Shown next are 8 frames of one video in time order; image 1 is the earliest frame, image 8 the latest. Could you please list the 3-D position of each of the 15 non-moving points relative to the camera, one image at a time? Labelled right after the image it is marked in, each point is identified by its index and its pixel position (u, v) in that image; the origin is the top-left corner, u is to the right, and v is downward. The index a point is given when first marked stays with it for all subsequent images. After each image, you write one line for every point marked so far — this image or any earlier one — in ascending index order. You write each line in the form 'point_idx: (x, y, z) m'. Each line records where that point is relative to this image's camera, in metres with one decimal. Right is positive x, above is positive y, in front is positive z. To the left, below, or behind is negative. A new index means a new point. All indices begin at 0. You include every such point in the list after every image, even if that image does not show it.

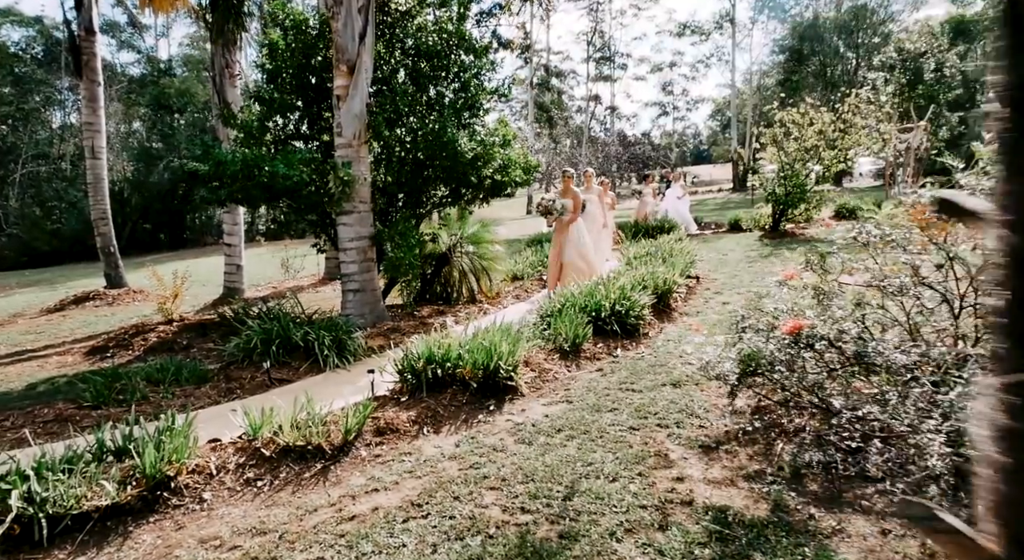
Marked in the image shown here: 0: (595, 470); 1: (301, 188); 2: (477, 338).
0: (+0.4, -1.0, +3.4) m
1: (-2.4, +1.1, +7.2) m
2: (-0.3, -0.5, +5.0) m
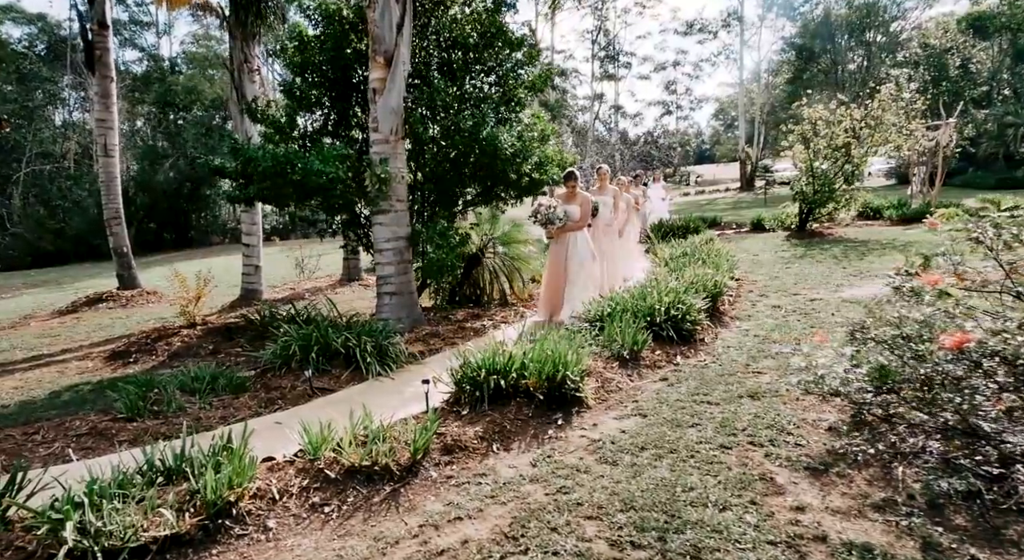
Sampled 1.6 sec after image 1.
0: (+0.9, -1.0, +3.0) m
1: (-1.9, +1.1, +6.9) m
2: (+0.2, -0.5, +4.7) m
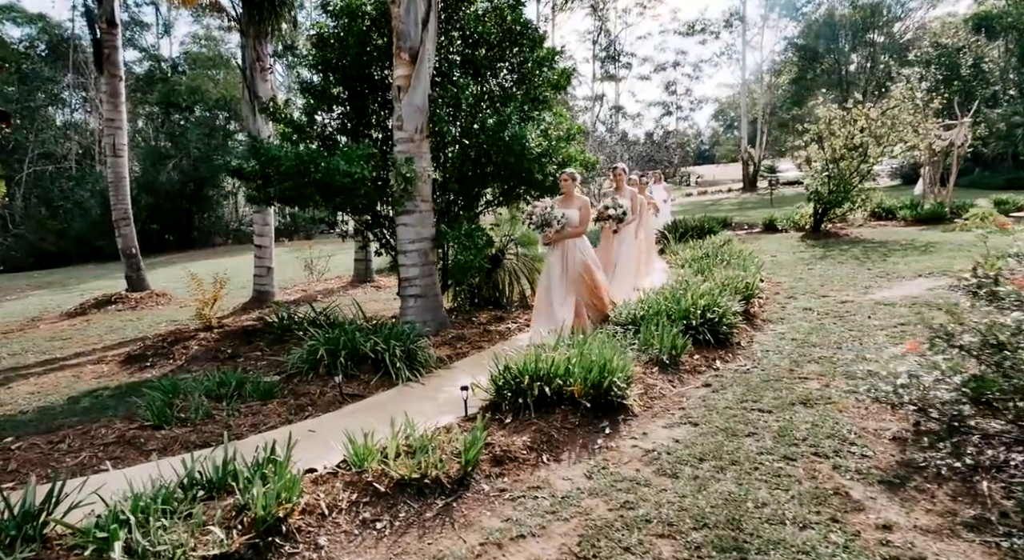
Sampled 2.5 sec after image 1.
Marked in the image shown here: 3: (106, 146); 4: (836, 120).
0: (+1.2, -1.1, +2.9) m
1: (-1.7, +1.0, +6.8) m
2: (+0.5, -0.5, +4.6) m
3: (-8.4, +2.8, +13.0) m
4: (+7.5, +3.7, +14.5) m
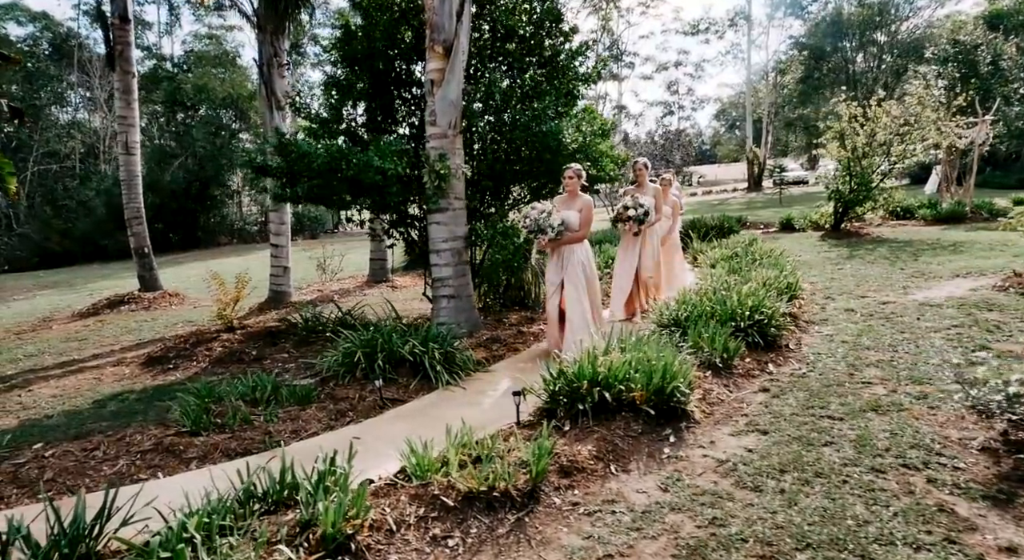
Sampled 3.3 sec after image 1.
0: (+1.6, -1.1, +2.7) m
1: (-1.3, +1.0, +6.6) m
2: (+0.8, -0.5, +4.4) m
3: (-8.0, +2.8, +12.8) m
4: (+7.8, +3.7, +14.3) m
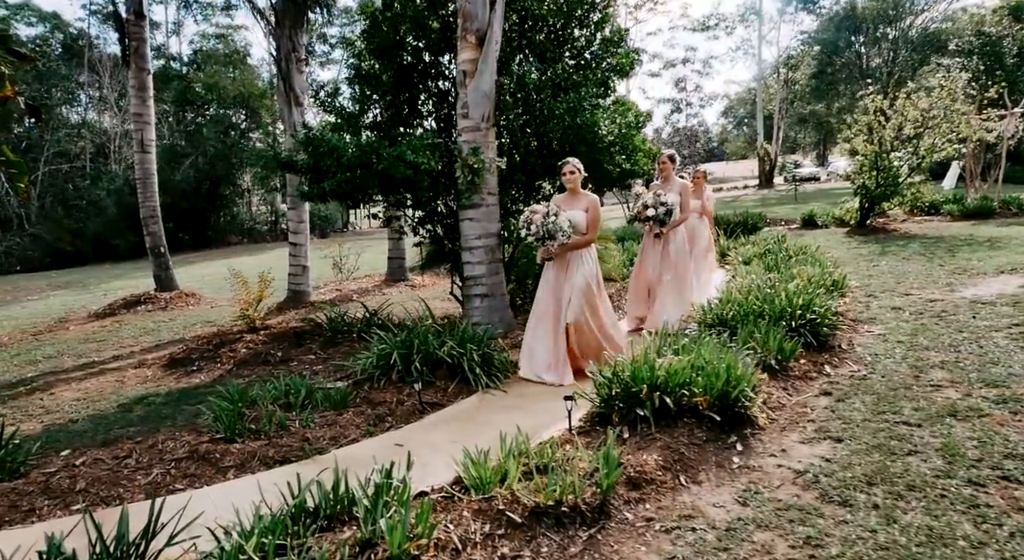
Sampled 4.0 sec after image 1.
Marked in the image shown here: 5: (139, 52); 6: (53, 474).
0: (+1.9, -1.1, +2.5) m
1: (-0.9, +1.0, +6.3) m
2: (+1.2, -0.5, +4.1) m
3: (-7.6, +2.8, +12.6) m
4: (+8.3, +3.8, +14.0) m
5: (-7.2, +4.4, +12.2) m
6: (-2.8, -1.2, +3.9) m
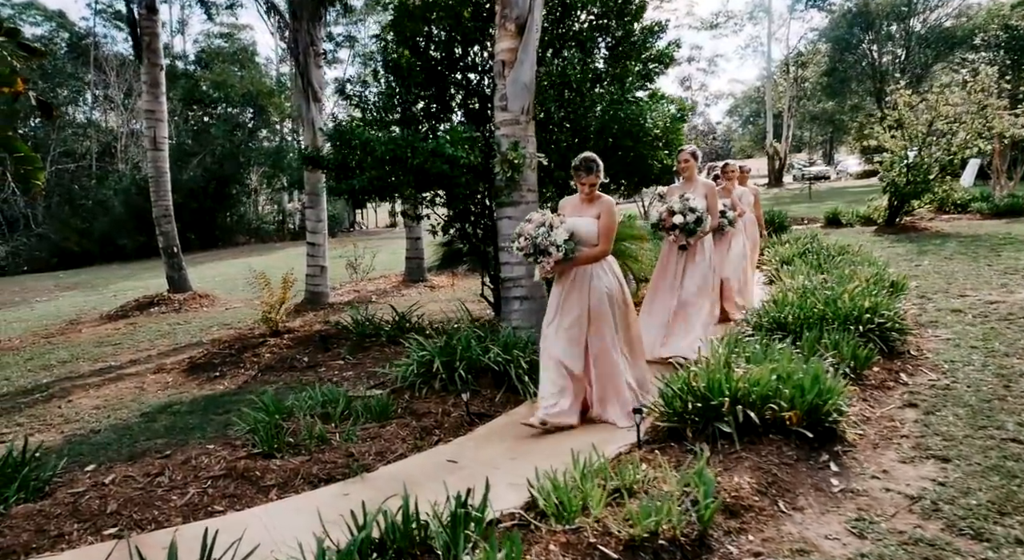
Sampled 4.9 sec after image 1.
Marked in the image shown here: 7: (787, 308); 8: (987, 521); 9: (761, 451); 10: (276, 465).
0: (+2.3, -1.1, +2.1) m
1: (-0.5, +1.0, +6.0) m
2: (+1.6, -0.5, +3.8) m
3: (-7.2, +2.8, +12.3) m
4: (+8.7, +3.8, +13.6) m
5: (-6.8, +4.4, +11.9) m
6: (-2.4, -1.2, +3.6) m
7: (+2.4, -0.2, +5.5) m
8: (+2.0, -1.0, +2.7) m
9: (+1.3, -0.9, +3.3) m
10: (-1.4, -1.1, +3.8) m
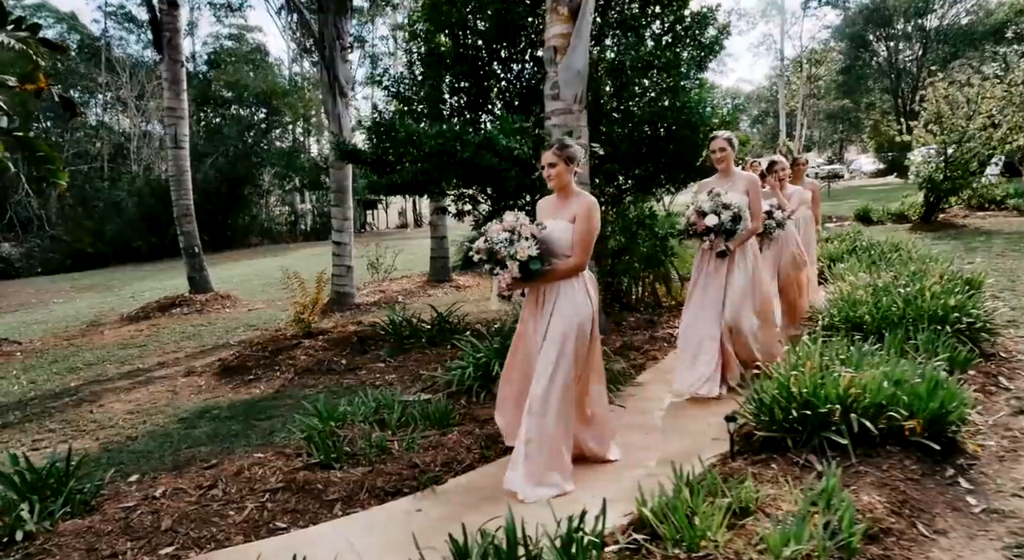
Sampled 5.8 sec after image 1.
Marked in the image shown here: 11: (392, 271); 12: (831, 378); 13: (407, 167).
0: (+2.7, -1.0, +1.8) m
1: (-0.1, +1.0, +5.7) m
2: (+2.0, -0.5, +3.5) m
3: (-6.6, +2.8, +12.1) m
4: (+9.2, +3.8, +13.2) m
5: (-6.3, +4.4, +11.7) m
6: (-2.0, -1.2, +3.3) m
7: (+2.9, -0.2, +5.1) m
8: (+2.5, -1.0, +2.4) m
9: (+1.8, -0.9, +3.0) m
10: (-1.0, -1.1, +3.5) m
11: (-2.6, +0.2, +13.7) m
12: (+1.7, -0.5, +3.3) m
13: (-1.0, +1.1, +5.9) m
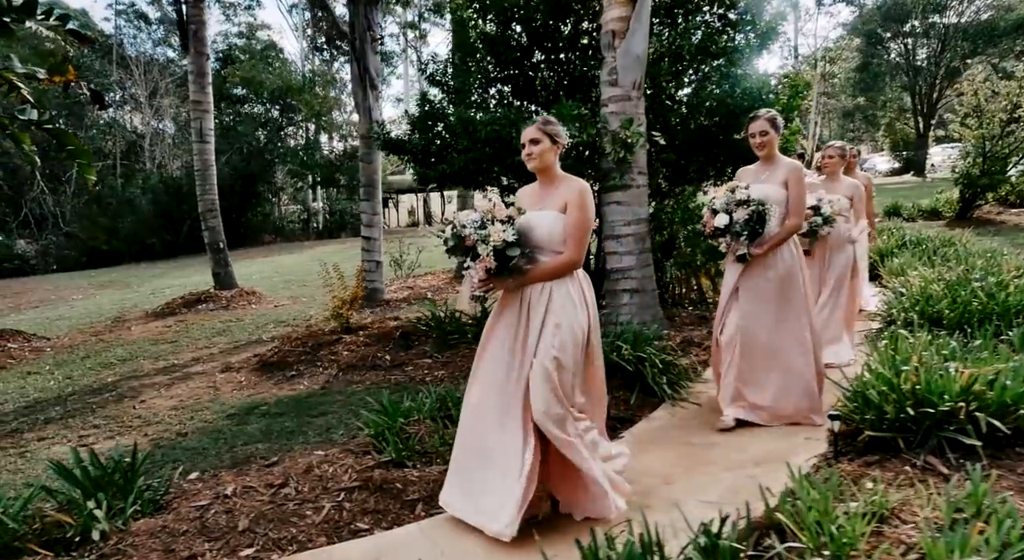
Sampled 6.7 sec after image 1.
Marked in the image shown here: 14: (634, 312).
0: (+3.1, -1.0, +1.6) m
1: (+0.4, +1.1, +5.5) m
2: (+2.5, -0.4, +3.3) m
3: (-6.1, +2.8, +12.0) m
4: (+9.8, +3.8, +13.0) m
5: (-5.7, +4.5, +11.5) m
6: (-1.5, -1.1, +3.1) m
7: (+3.3, -0.2, +4.9) m
8: (+2.9, -0.9, +2.1) m
9: (+2.2, -0.8, +2.8) m
10: (-0.5, -1.0, +3.3) m
11: (-2.0, +0.3, +13.6) m
12: (+2.2, -0.5, +3.1) m
13: (-0.5, +1.1, +5.7) m
14: (+1.0, -0.3, +5.5) m
